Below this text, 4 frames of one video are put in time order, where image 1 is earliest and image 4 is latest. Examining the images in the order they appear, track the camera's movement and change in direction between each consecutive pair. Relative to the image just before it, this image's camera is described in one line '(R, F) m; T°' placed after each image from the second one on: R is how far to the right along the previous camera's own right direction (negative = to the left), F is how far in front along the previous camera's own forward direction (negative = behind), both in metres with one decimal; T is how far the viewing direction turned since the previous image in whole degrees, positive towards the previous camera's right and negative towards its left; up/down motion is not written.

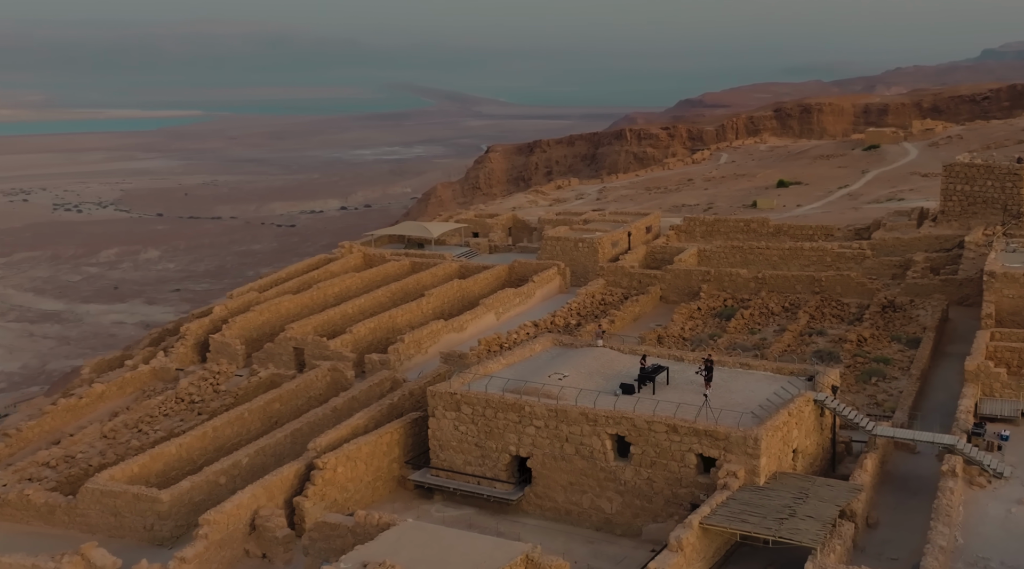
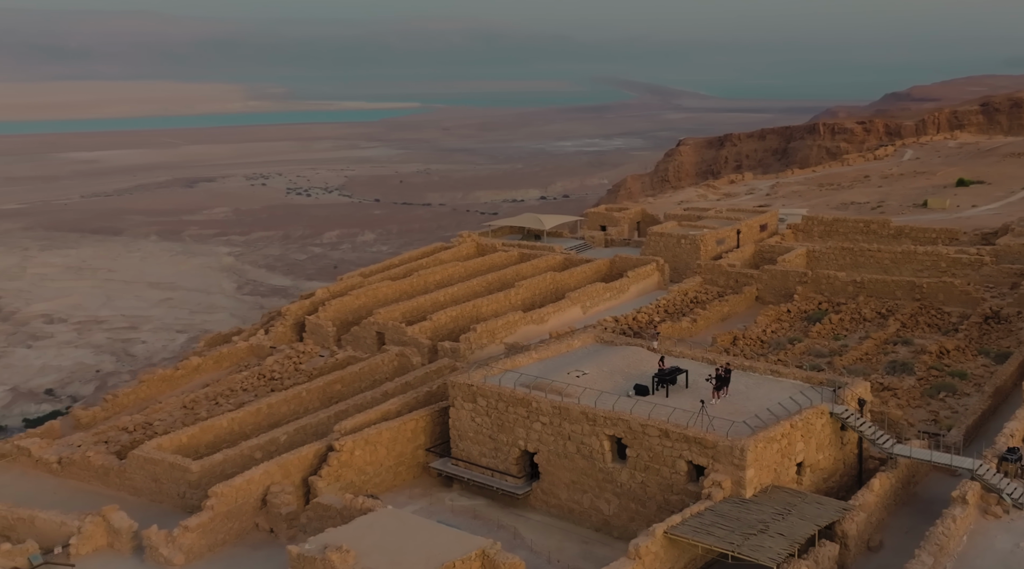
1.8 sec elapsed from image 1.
(+2.6, +0.3) m; -10°
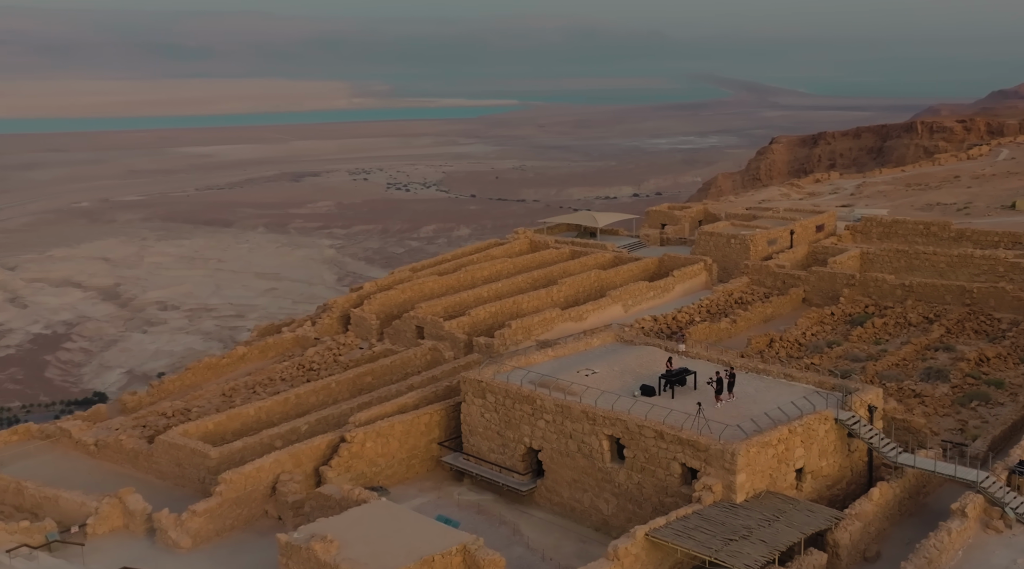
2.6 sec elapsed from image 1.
(+1.2, 0.0) m; -5°
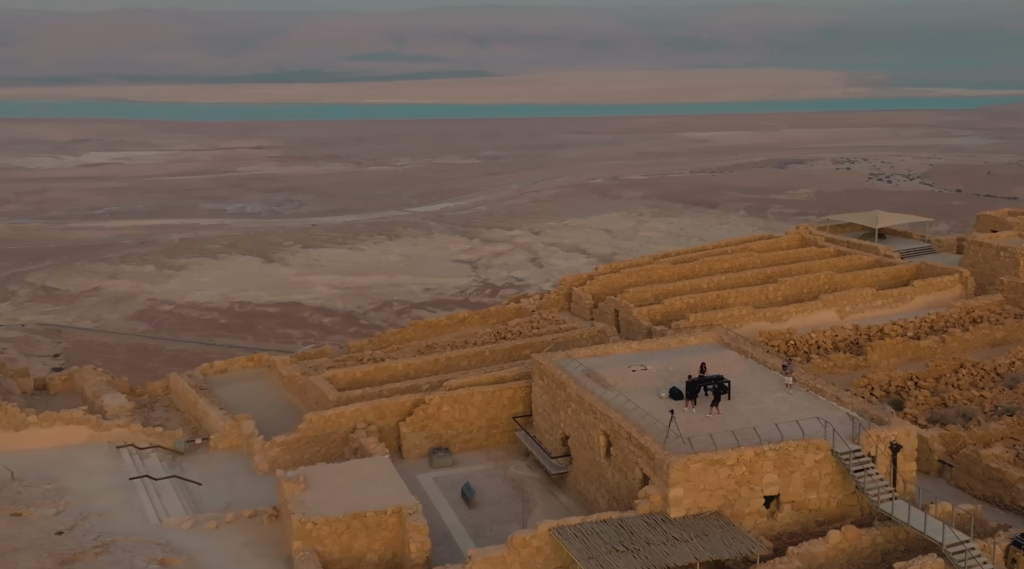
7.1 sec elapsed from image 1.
(+5.7, +1.0) m; -24°
